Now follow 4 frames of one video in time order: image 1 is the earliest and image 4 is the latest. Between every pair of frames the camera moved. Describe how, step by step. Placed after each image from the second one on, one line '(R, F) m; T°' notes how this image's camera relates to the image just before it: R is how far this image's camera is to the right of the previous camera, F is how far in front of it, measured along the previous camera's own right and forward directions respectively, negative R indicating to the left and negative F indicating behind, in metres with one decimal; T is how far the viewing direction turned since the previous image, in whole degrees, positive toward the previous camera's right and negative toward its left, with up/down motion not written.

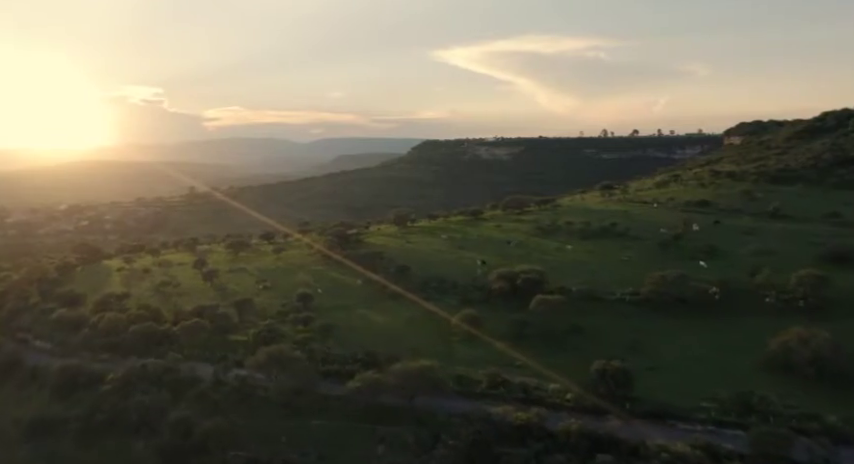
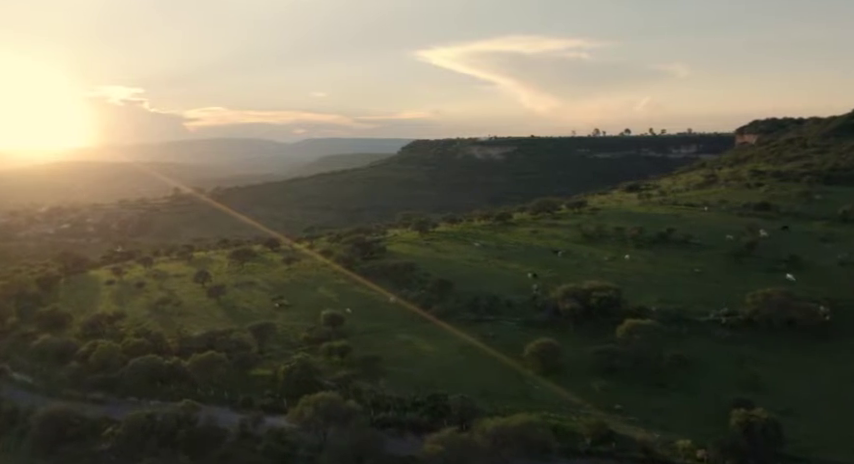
(-4.7, +8.3) m; +1°
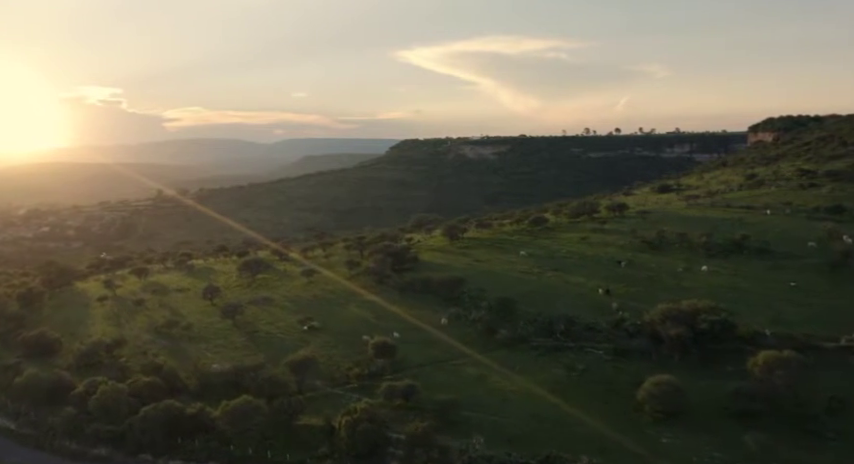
(-5.0, +7.9) m; +2°
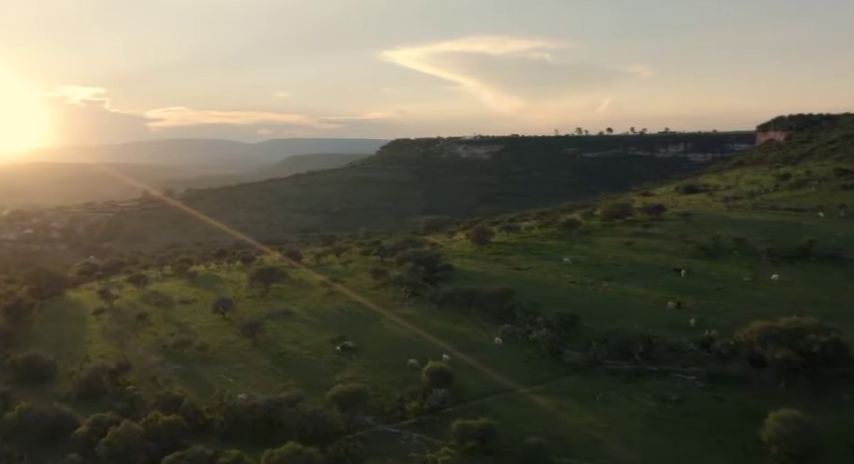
(-3.9, +5.4) m; +1°
